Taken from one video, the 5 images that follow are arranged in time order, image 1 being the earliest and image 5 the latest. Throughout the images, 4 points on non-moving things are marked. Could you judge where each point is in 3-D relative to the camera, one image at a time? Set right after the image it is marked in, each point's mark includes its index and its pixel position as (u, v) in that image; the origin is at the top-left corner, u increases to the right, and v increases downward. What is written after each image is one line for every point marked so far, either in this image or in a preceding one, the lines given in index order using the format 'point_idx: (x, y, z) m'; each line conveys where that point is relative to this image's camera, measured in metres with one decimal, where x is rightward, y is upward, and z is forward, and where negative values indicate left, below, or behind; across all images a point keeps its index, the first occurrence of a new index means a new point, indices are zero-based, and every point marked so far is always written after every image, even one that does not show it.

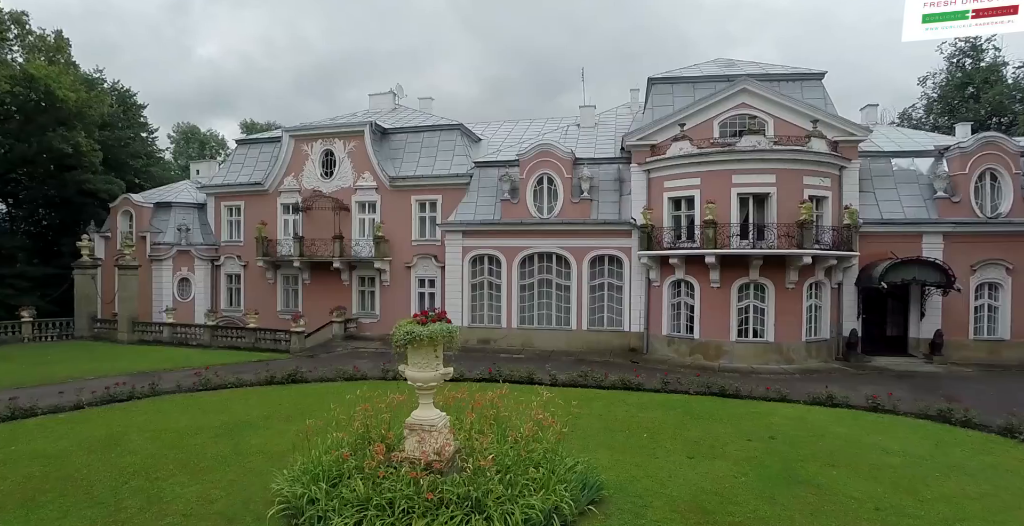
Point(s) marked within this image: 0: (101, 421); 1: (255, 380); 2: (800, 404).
0: (-10.9, -4.2, +15.1) m
1: (-8.7, -4.0, +19.3) m
2: (+8.4, -4.2, +16.8) m
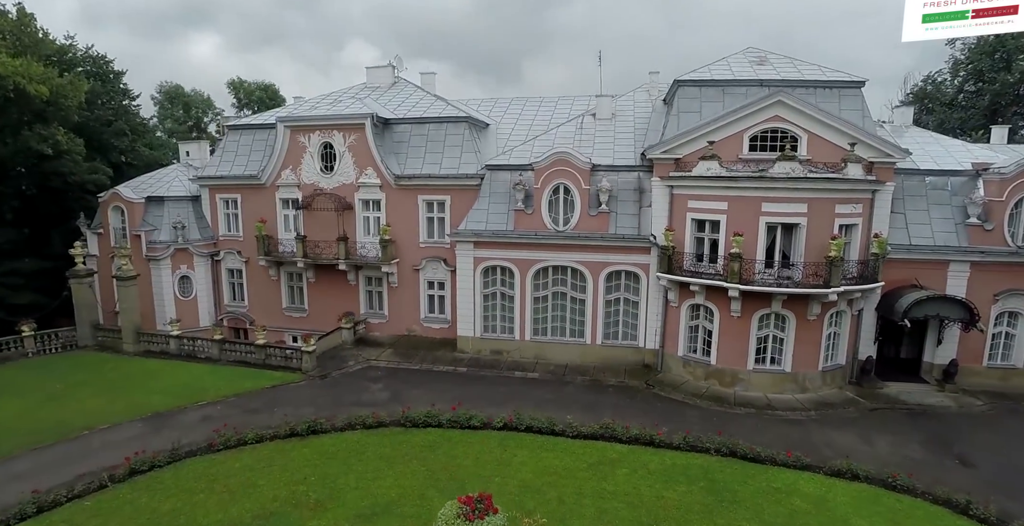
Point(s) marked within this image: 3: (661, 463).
0: (-10.1, -6.6, +15.0) m
1: (-8.0, -5.7, +19.2) m
2: (+9.2, -6.3, +17.0) m
3: (+4.6, -6.2, +17.7) m
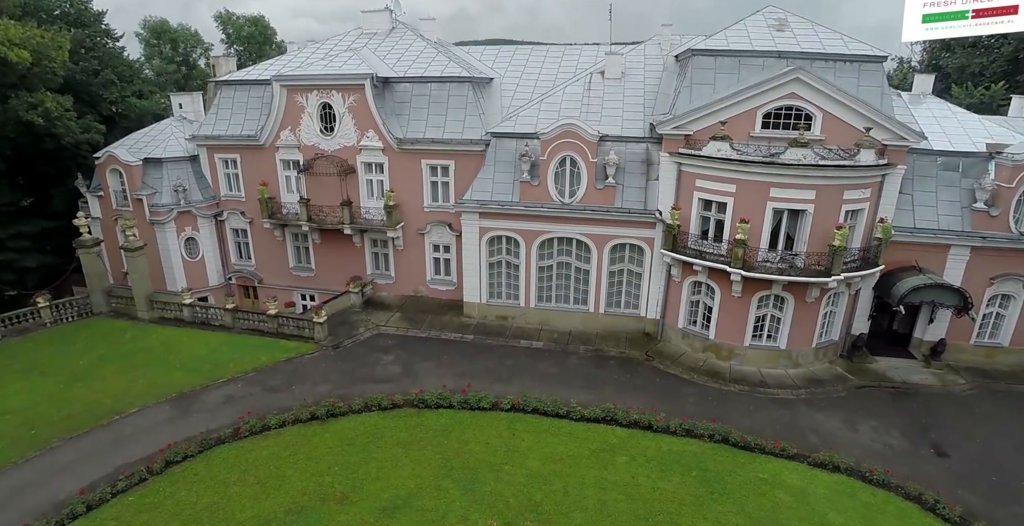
0: (-9.9, -7.0, +16.4) m
1: (-7.8, -5.5, +20.3) m
2: (+9.5, -6.5, +18.4) m
3: (+4.9, -6.3, +19.1) m
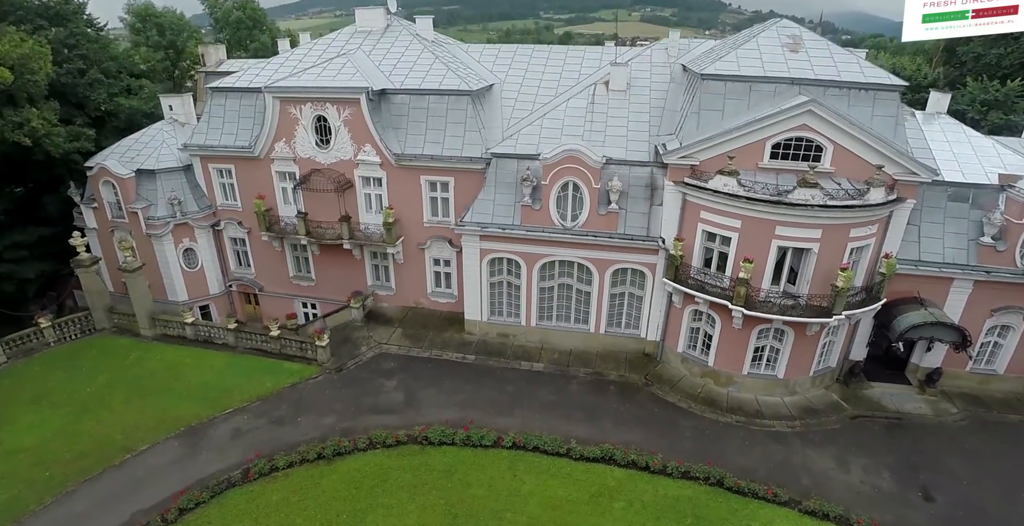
0: (-9.8, -9.0, +17.0) m
1: (-7.7, -7.1, +20.8) m
2: (+9.5, -8.3, +19.0) m
3: (+5.0, -8.0, +19.7) m
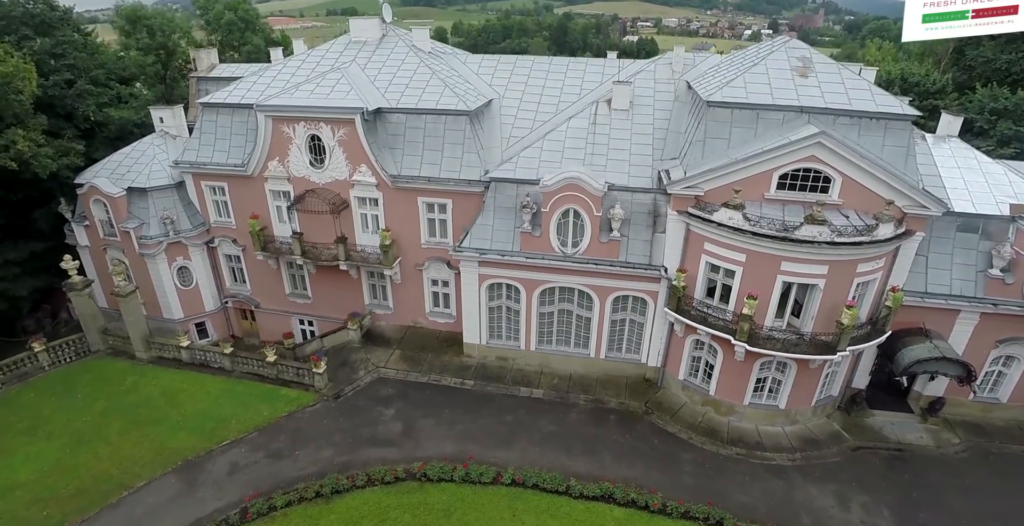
0: (-9.8, -10.5, +17.0) m
1: (-7.7, -8.5, +20.7) m
2: (+9.5, -9.7, +18.9) m
3: (+4.9, -9.4, +19.6) m
